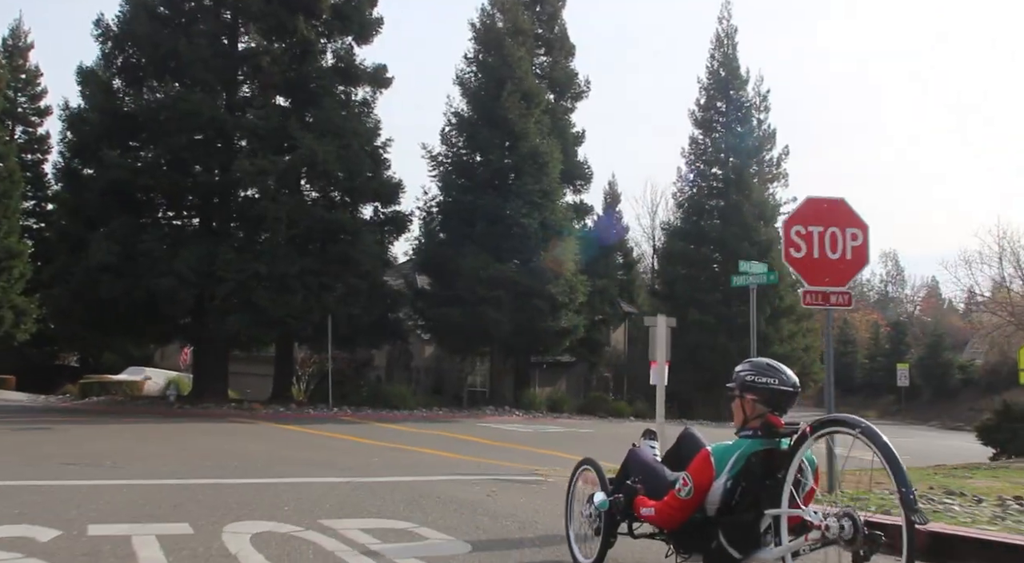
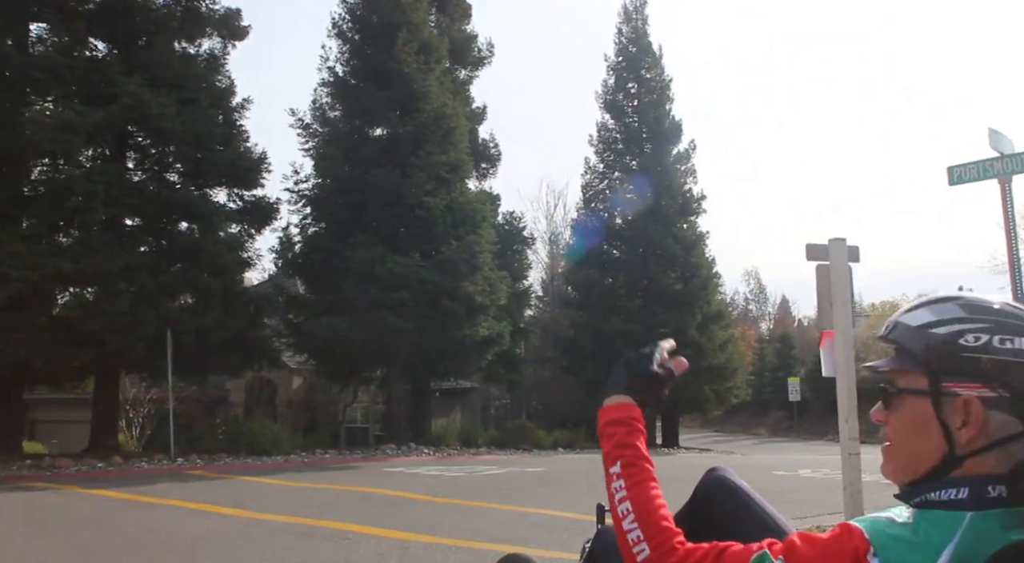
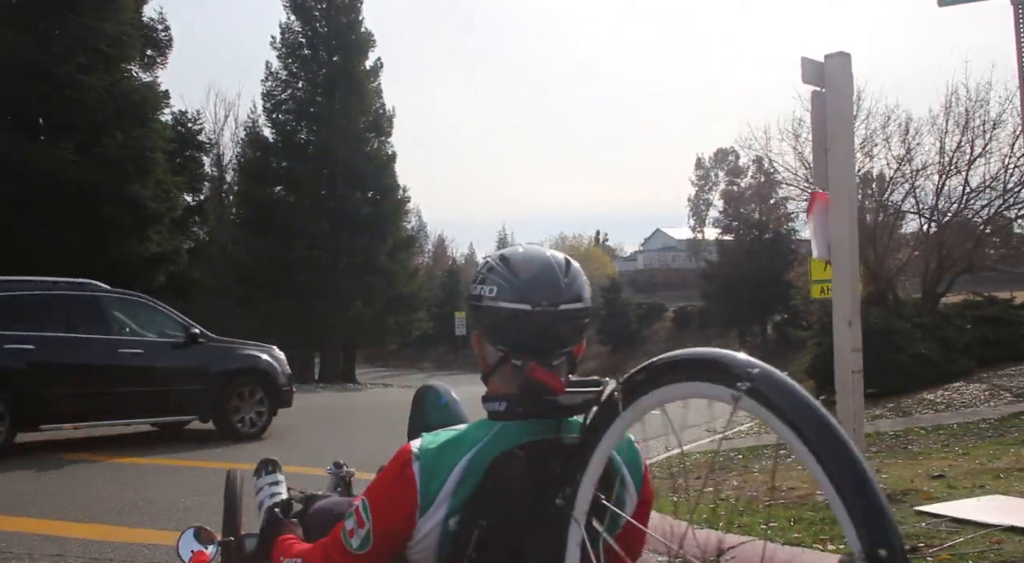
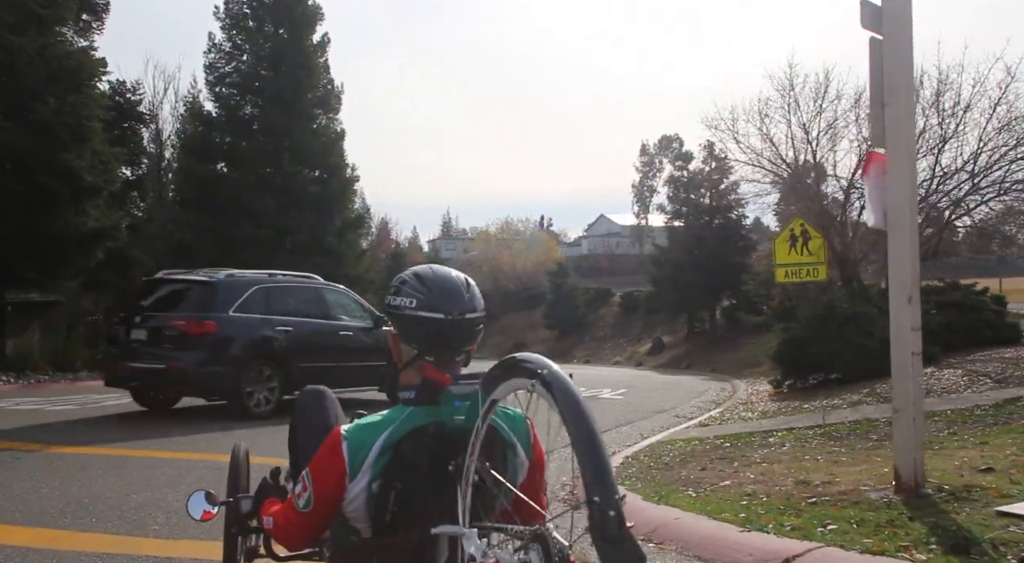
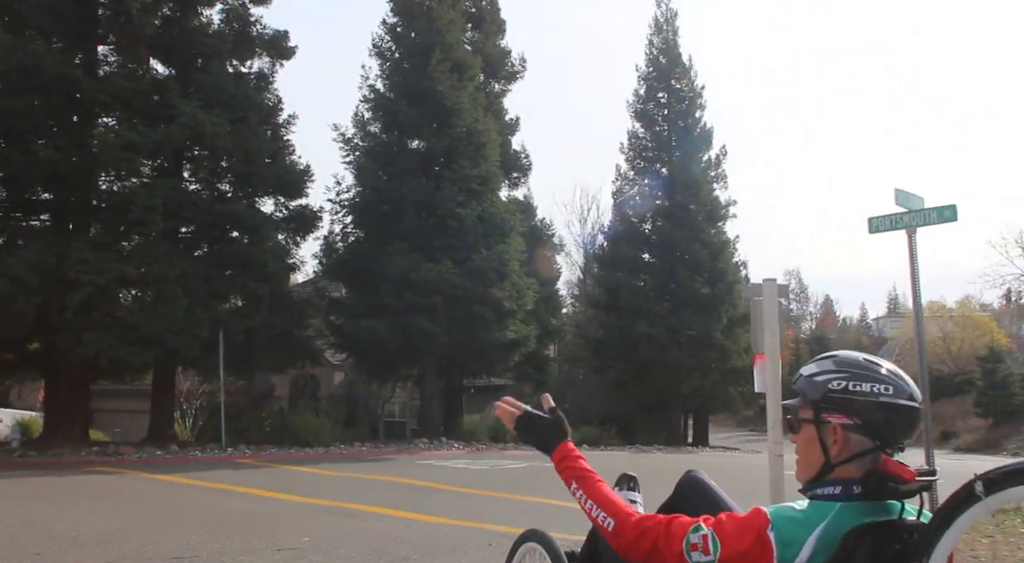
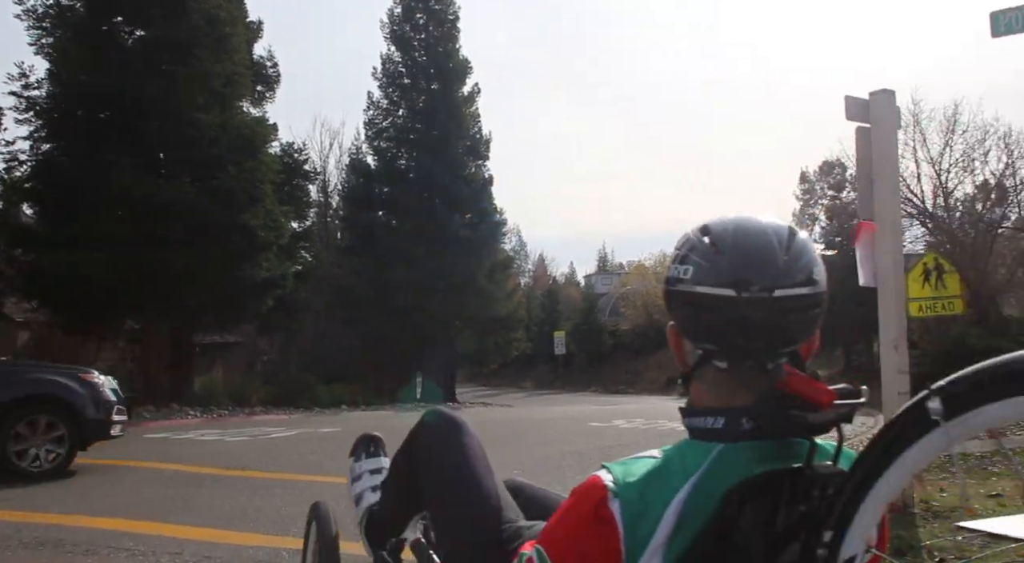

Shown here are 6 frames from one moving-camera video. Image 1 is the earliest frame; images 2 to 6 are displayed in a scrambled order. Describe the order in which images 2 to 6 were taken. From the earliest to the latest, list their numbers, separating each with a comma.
5, 2, 6, 3, 4
